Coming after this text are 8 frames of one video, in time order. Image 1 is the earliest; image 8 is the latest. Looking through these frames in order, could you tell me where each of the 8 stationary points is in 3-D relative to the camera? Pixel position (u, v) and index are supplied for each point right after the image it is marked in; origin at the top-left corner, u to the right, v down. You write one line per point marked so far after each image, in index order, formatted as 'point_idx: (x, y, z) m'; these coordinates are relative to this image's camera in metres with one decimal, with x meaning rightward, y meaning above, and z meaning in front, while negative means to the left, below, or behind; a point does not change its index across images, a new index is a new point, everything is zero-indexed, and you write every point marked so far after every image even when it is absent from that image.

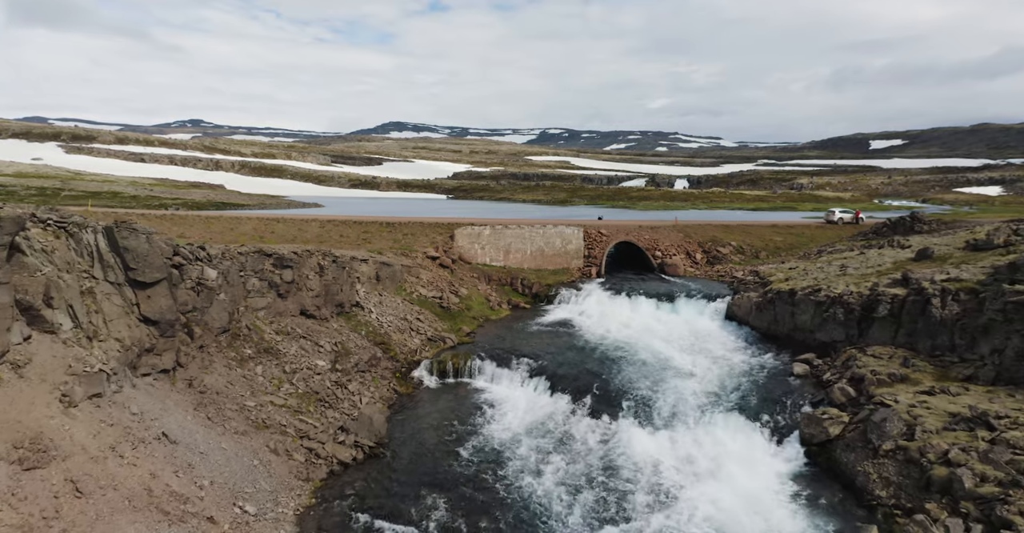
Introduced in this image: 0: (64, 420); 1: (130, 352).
0: (-11.2, -3.7, +13.5) m
1: (-11.2, -2.5, +15.8) m
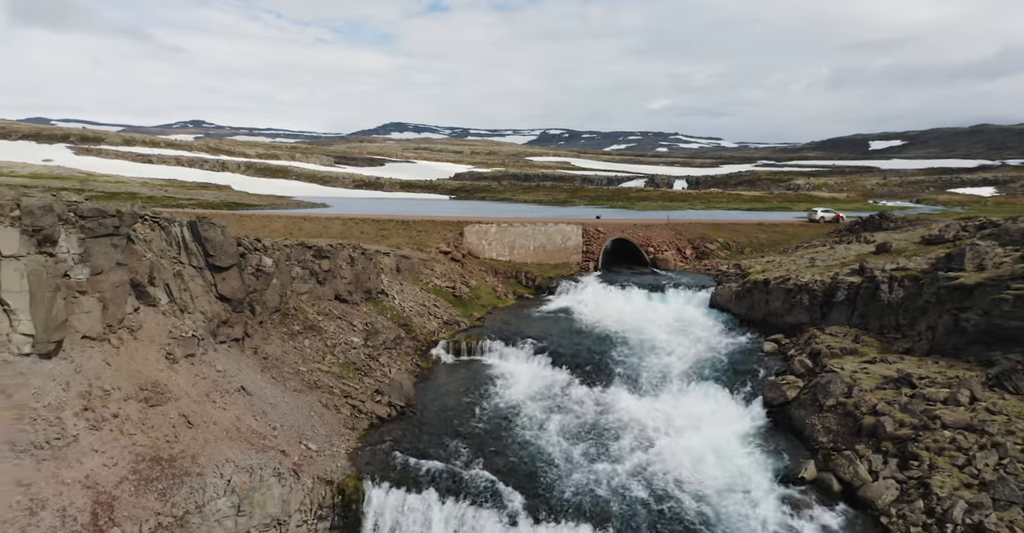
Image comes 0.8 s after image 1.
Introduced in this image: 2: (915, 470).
0: (-10.9, -3.3, +17.1) m
1: (-10.9, -2.0, +19.4) m
2: (+12.8, -6.4, +17.0) m
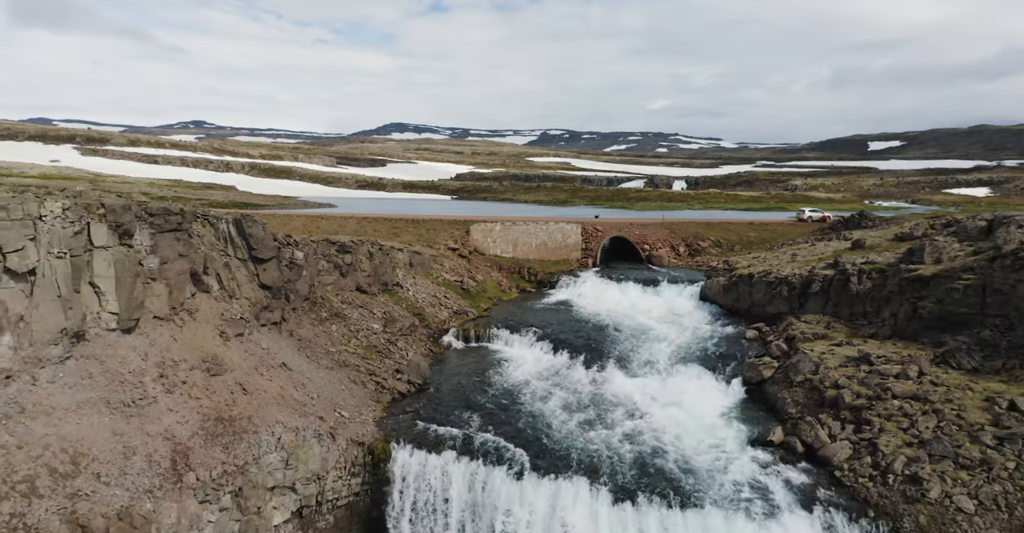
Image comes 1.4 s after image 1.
0: (-10.6, -2.9, +19.7) m
1: (-10.6, -1.7, +22.1) m
2: (+13.0, -6.1, +19.7) m
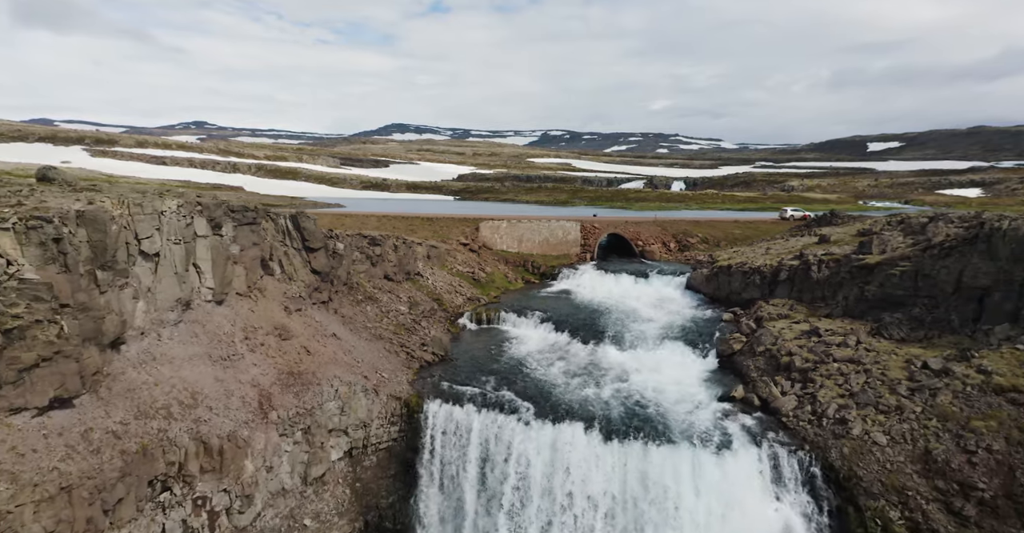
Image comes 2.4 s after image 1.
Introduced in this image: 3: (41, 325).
0: (-10.1, -2.4, +24.3) m
1: (-10.2, -1.1, +26.6) m
2: (+13.5, -5.5, +24.2) m
3: (-12.9, -1.6, +14.7) m
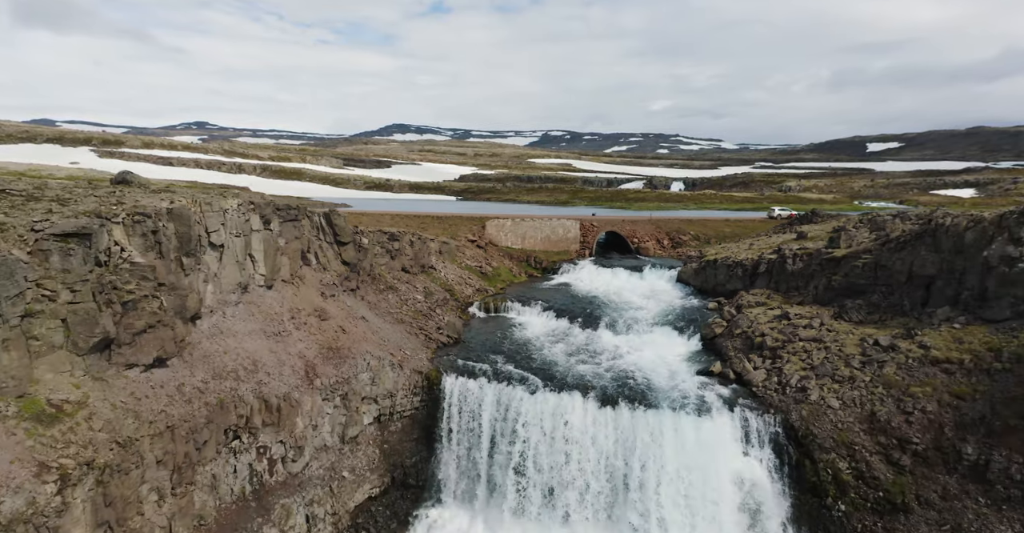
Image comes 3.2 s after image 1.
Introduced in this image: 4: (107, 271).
0: (-9.8, -1.9, +27.9) m
1: (-9.8, -0.6, +30.3) m
2: (+13.9, -5.1, +27.8) m
3: (-12.6, -1.1, +18.3) m
4: (-13.4, -0.1, +17.6) m
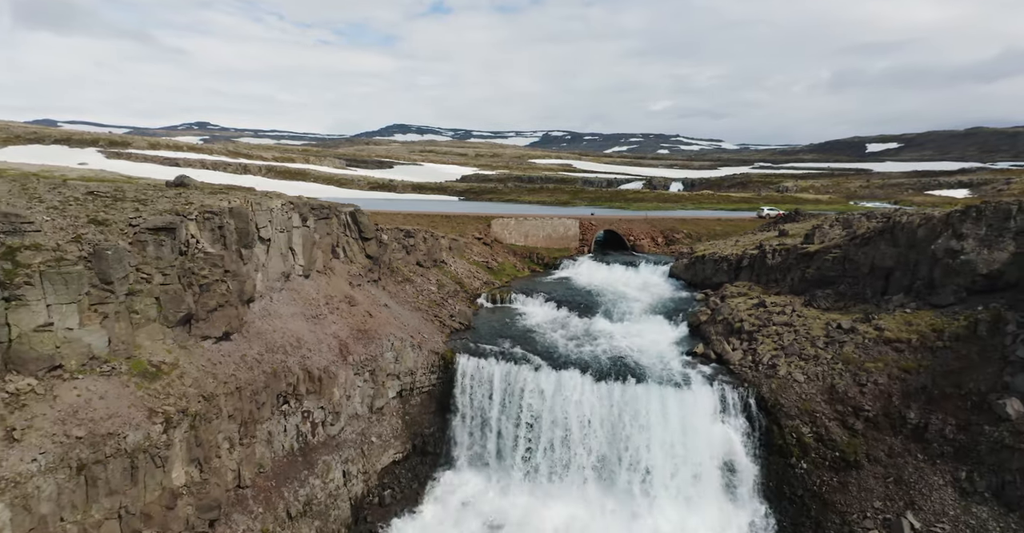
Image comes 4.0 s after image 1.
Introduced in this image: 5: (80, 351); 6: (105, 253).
0: (-9.4, -1.4, +31.6) m
1: (-9.4, -0.2, +33.9) m
2: (+14.2, -4.6, +31.5) m
3: (-12.2, -0.6, +22.0) m
4: (-13.0, +0.3, +21.3) m
5: (-14.3, -2.8, +17.7) m
6: (-14.1, +0.5, +18.5) m
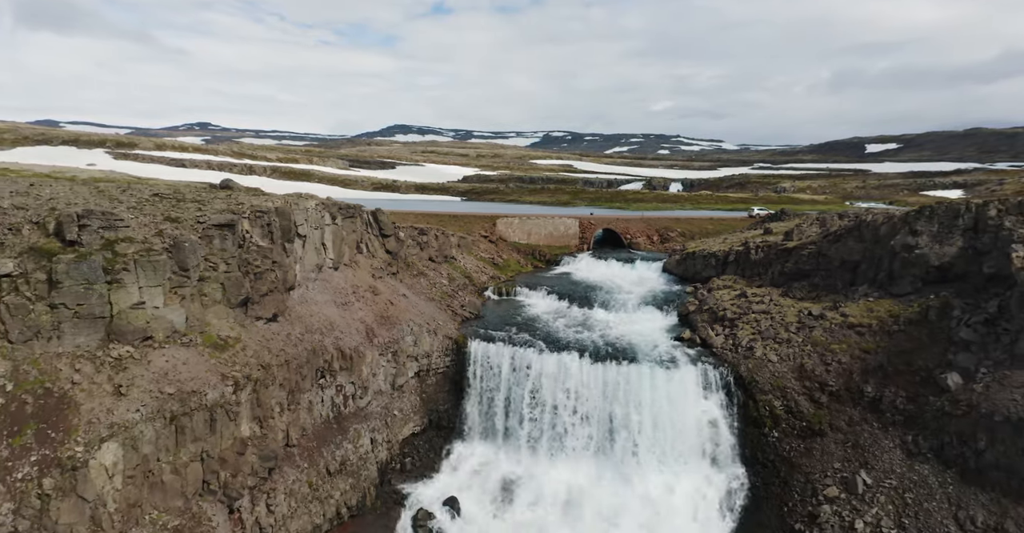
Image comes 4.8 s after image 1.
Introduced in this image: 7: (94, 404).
0: (-9.0, -1.0, +35.3) m
1: (-9.0, +0.2, +37.6) m
2: (+14.6, -4.2, +35.1) m
3: (-11.8, -0.2, +25.7) m
4: (-12.6, +0.7, +25.0) m
5: (-13.9, -2.4, +21.3) m
6: (-13.7, +0.9, +22.2) m
7: (-14.6, -4.8, +18.5) m
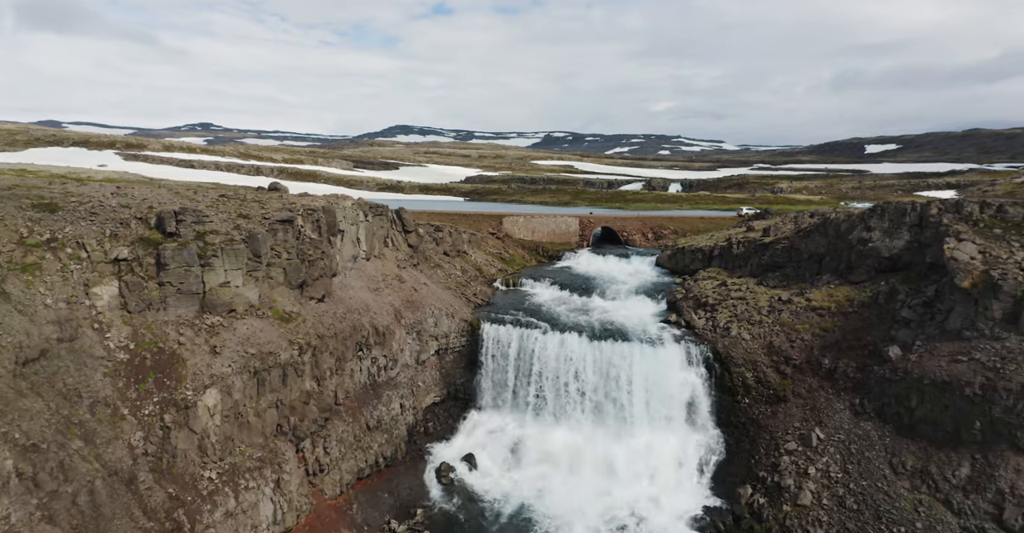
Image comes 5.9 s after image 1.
0: (-8.4, -0.4, +40.3) m
1: (-8.4, +0.8, +42.6) m
2: (+15.2, -3.6, +40.1) m
3: (-11.2, +0.4, +30.7) m
4: (-12.0, +1.4, +30.0) m
5: (-13.3, -1.7, +26.4) m
6: (-13.1, +1.5, +27.3) m
7: (-14.0, -4.1, +23.6) m
